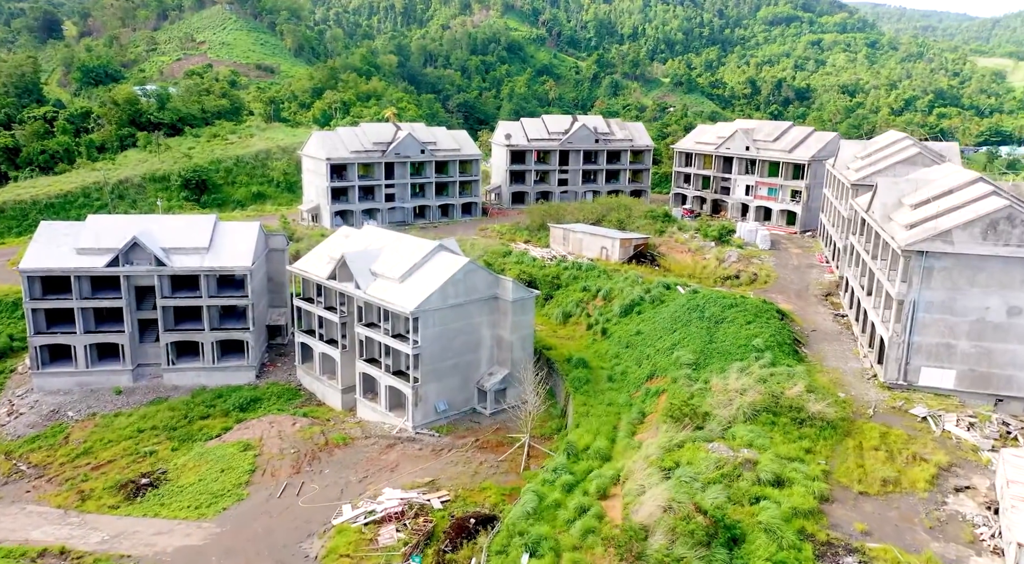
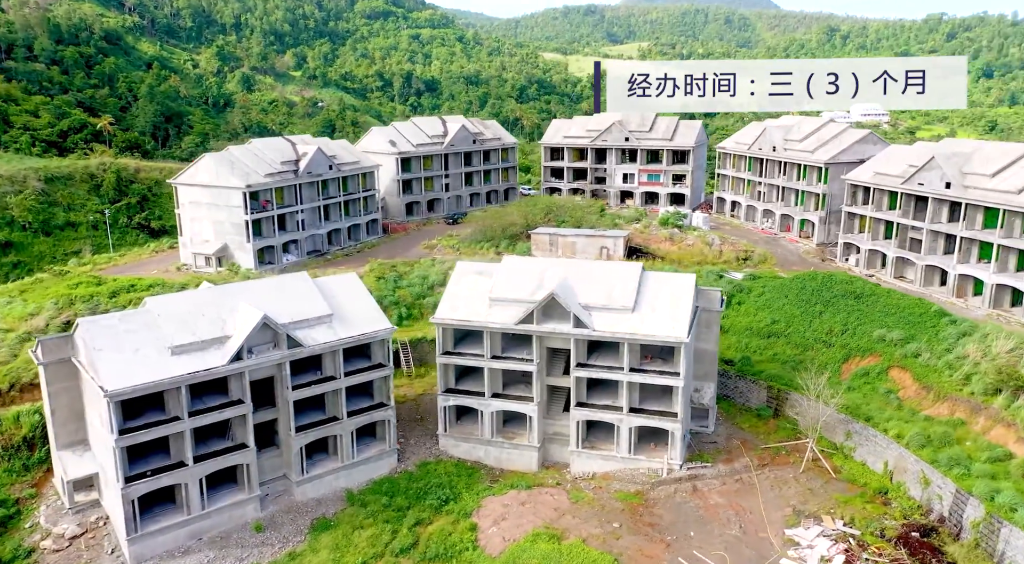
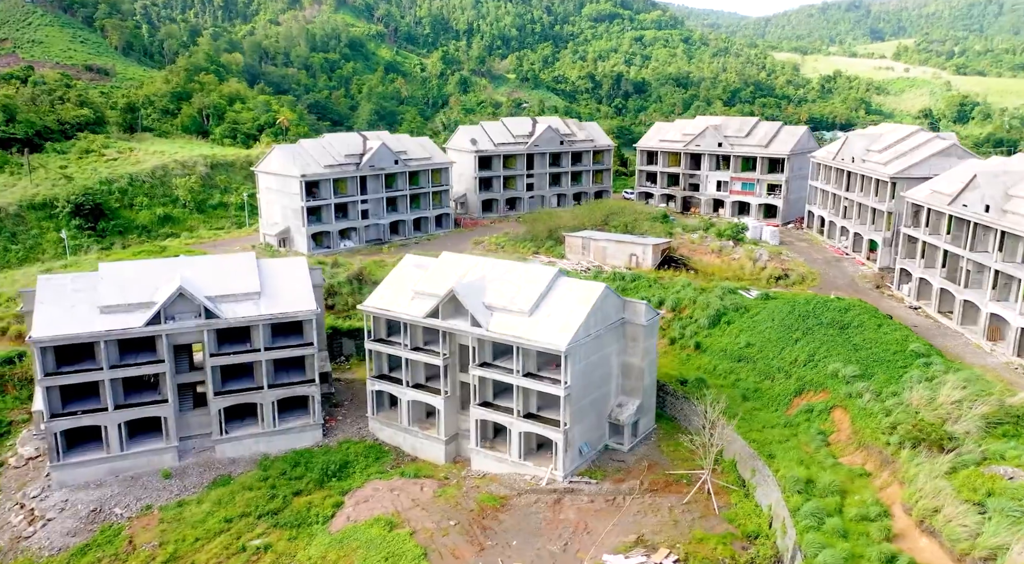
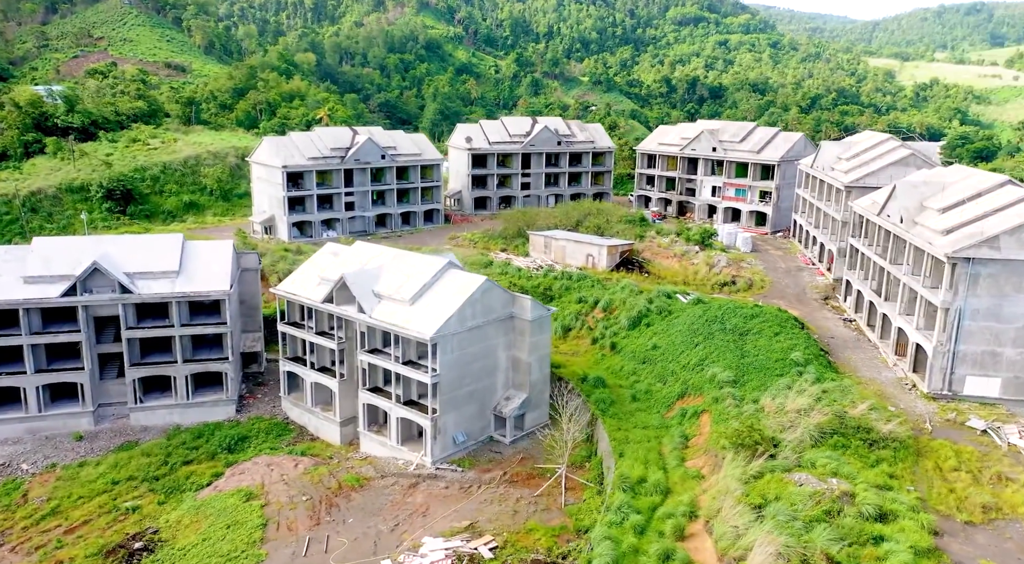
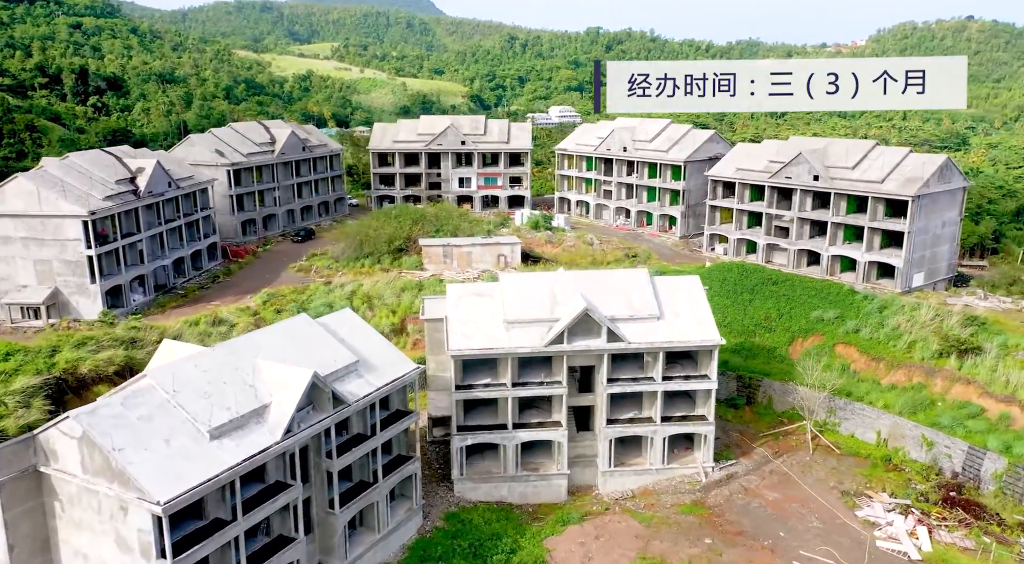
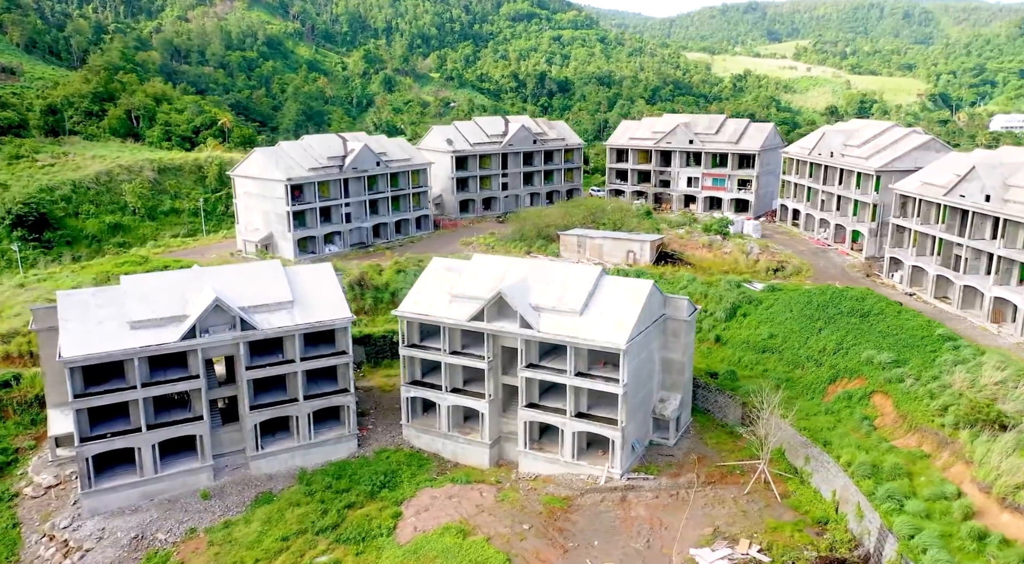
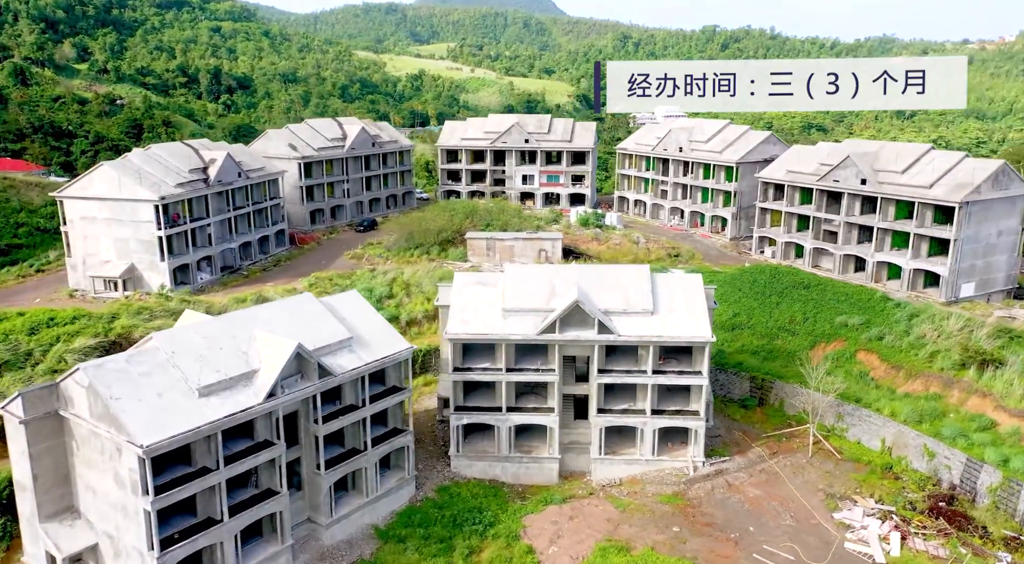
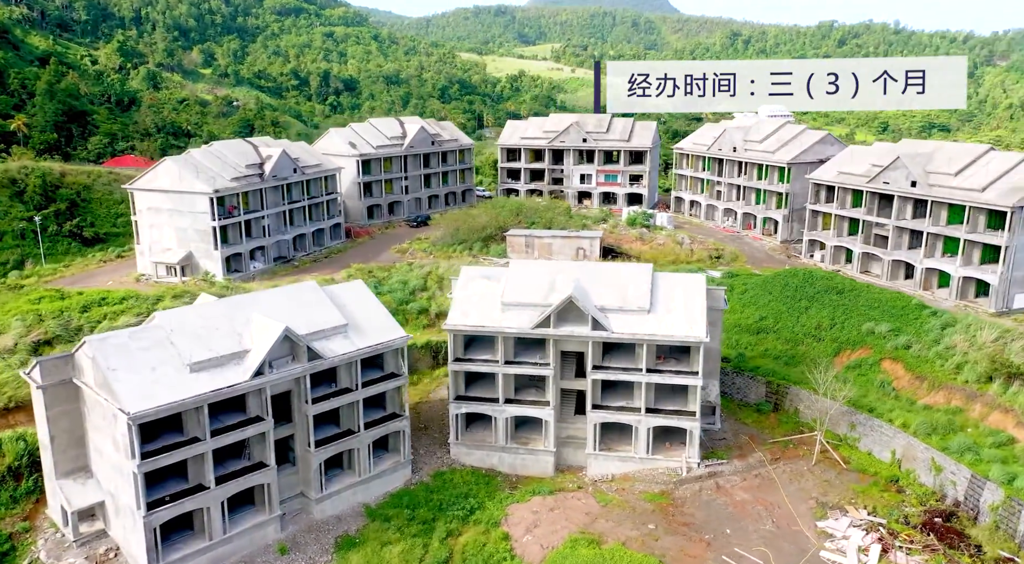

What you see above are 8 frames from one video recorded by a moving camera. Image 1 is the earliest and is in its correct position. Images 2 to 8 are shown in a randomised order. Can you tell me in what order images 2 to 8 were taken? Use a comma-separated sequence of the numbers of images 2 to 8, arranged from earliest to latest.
4, 3, 6, 2, 8, 7, 5
